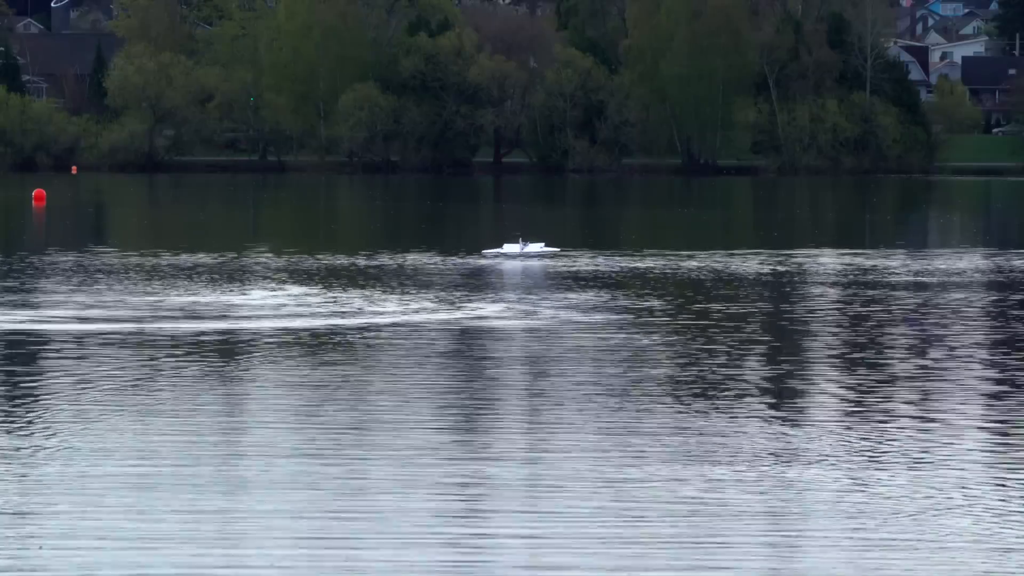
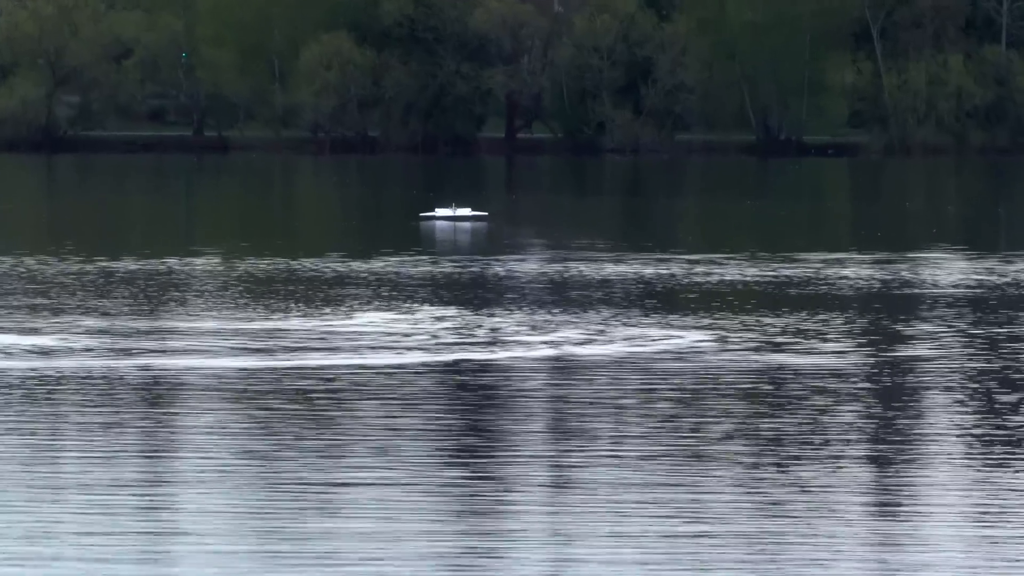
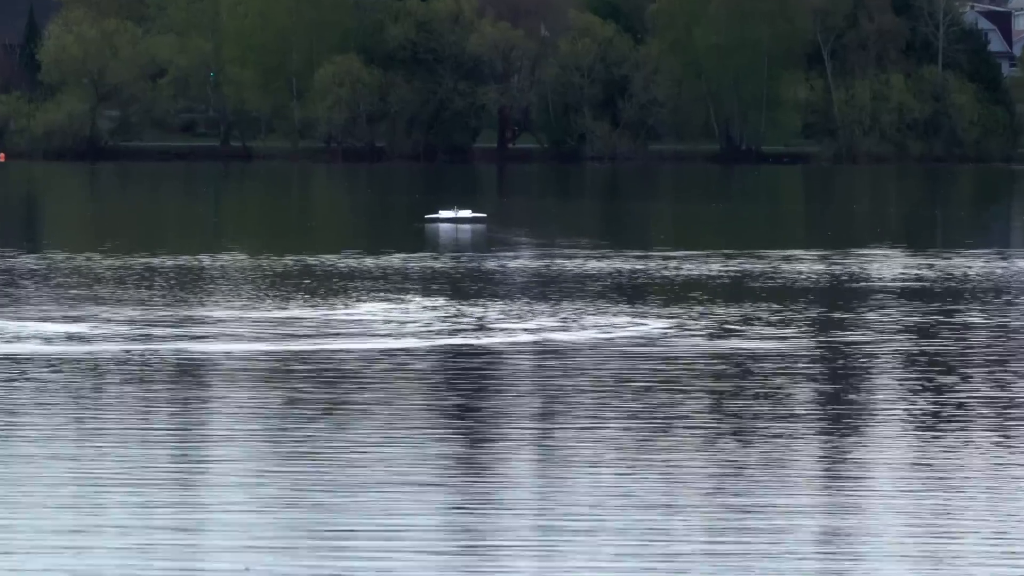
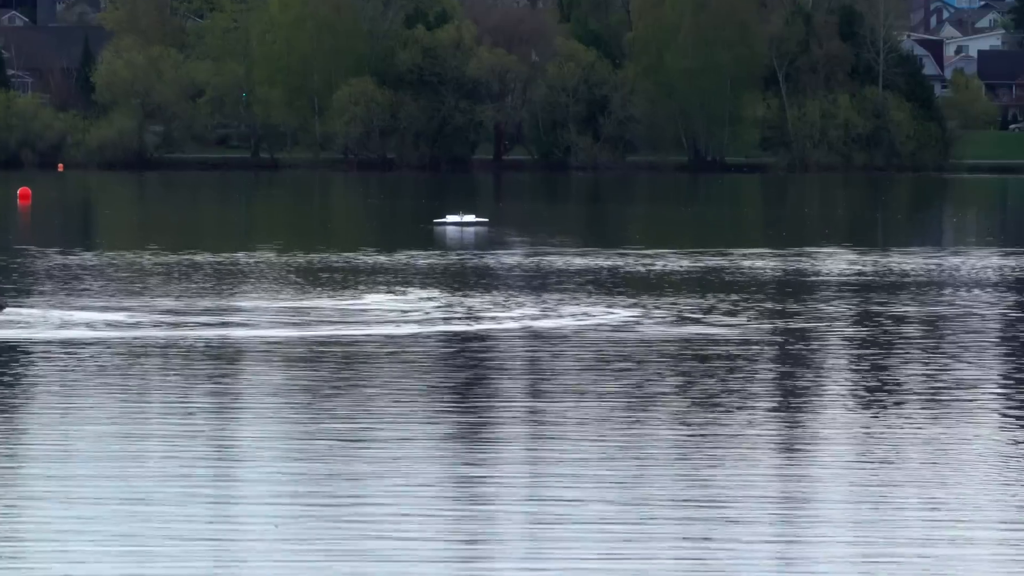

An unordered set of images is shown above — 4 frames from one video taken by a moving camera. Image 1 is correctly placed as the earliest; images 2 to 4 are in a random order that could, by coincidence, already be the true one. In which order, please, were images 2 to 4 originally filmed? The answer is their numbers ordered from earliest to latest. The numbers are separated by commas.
4, 3, 2
